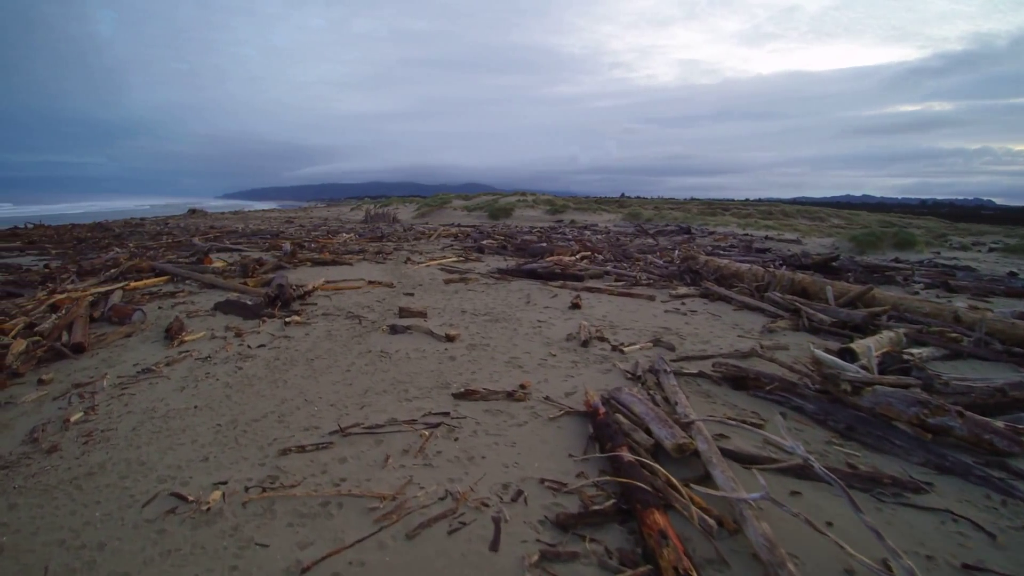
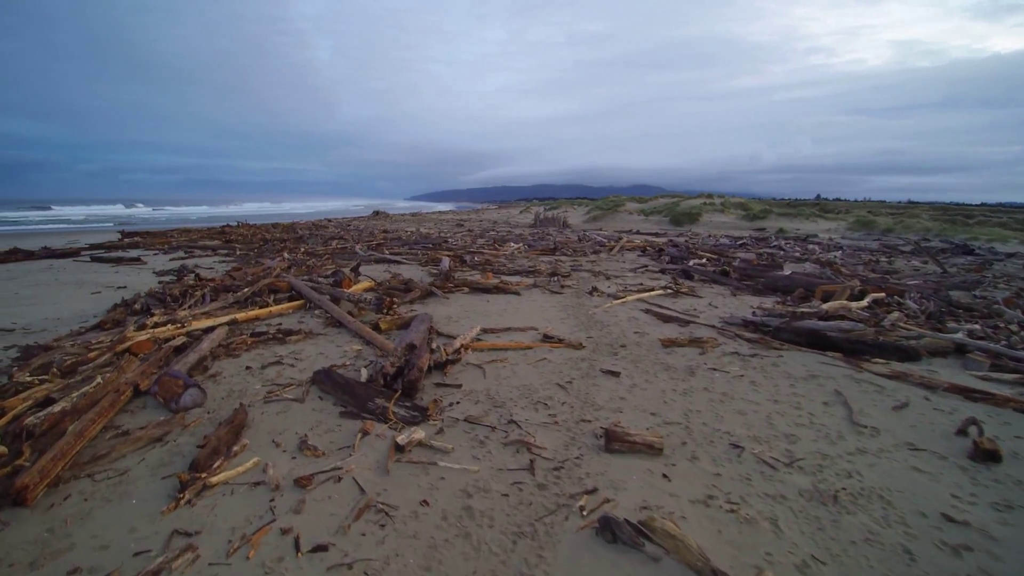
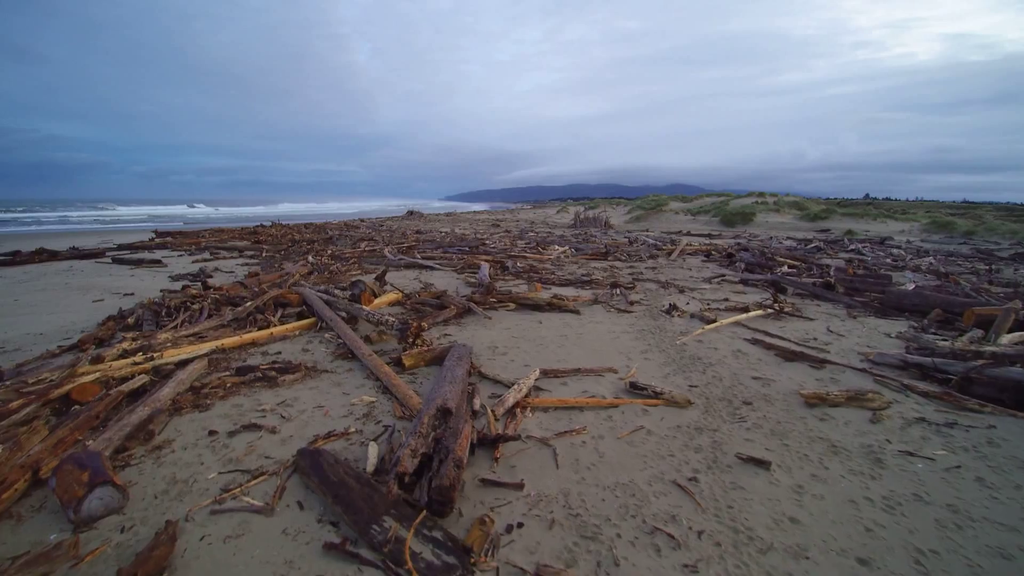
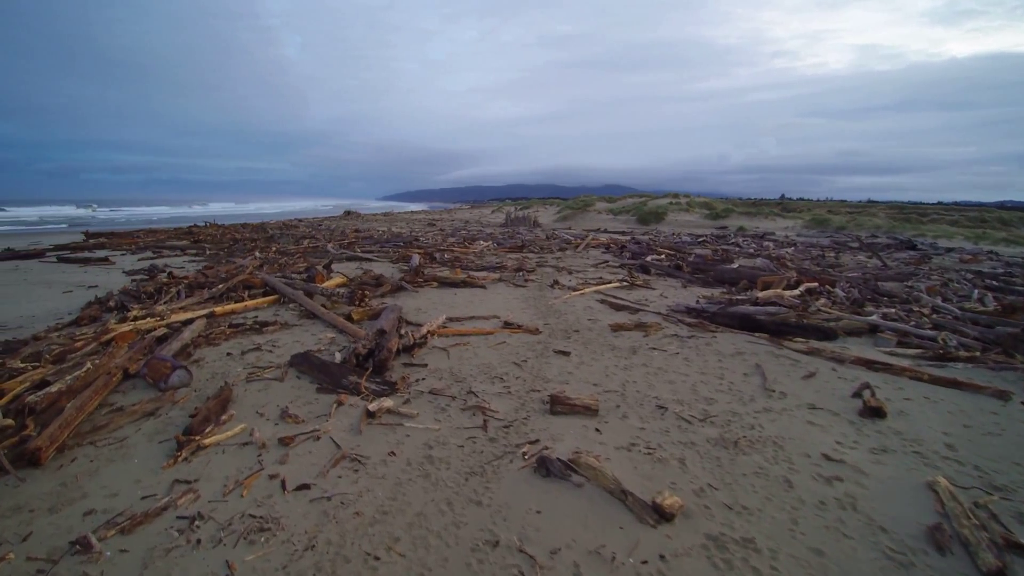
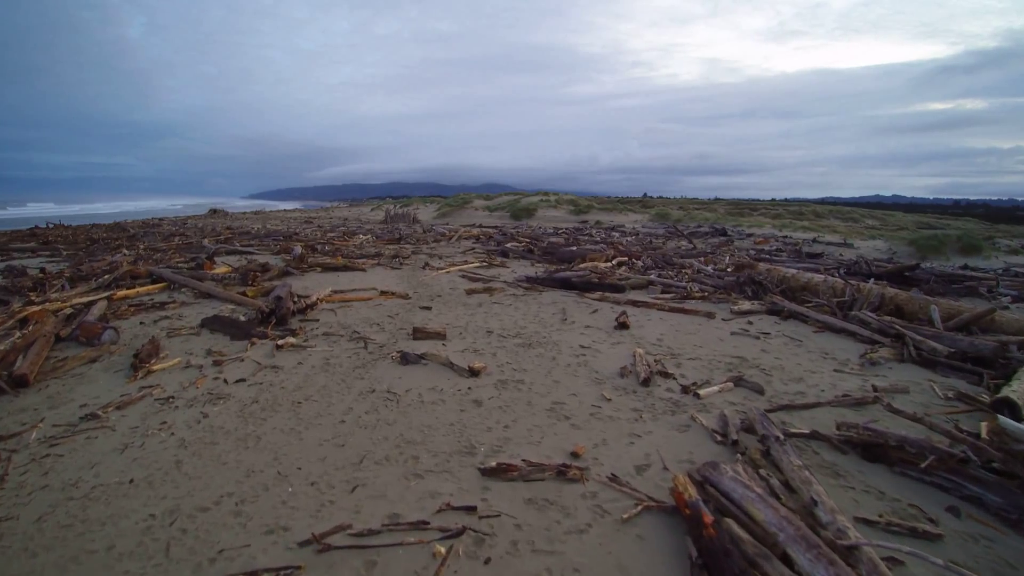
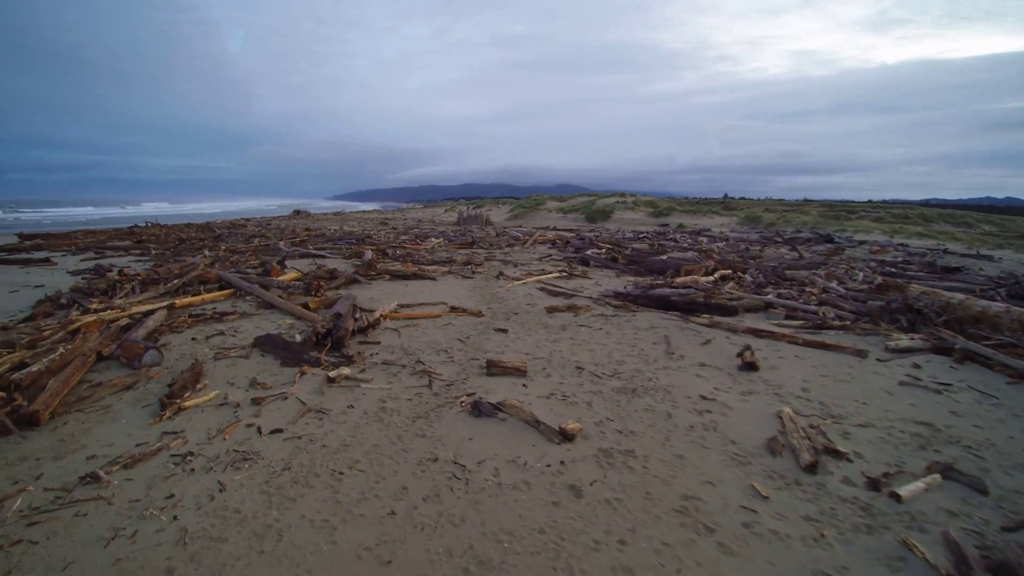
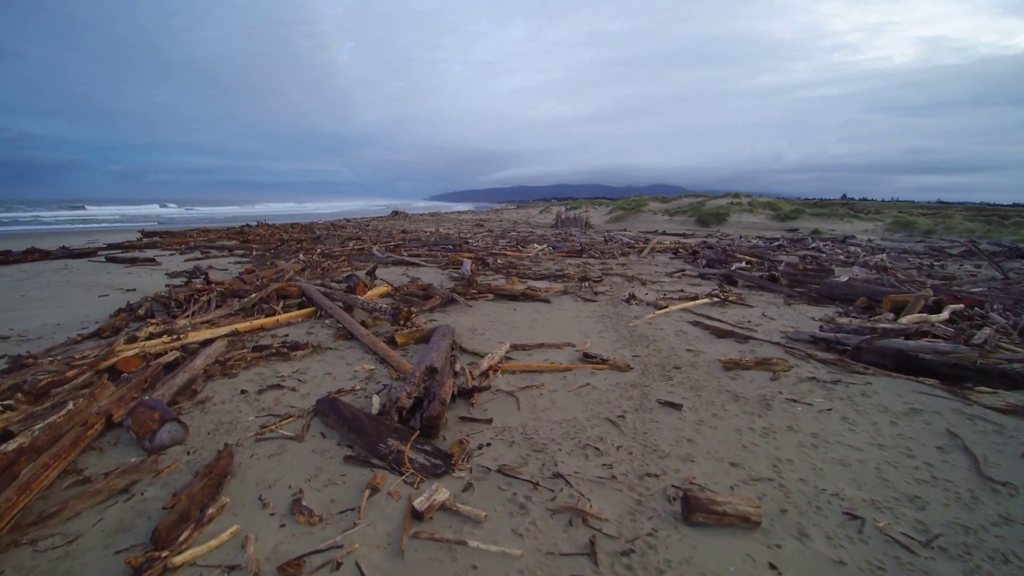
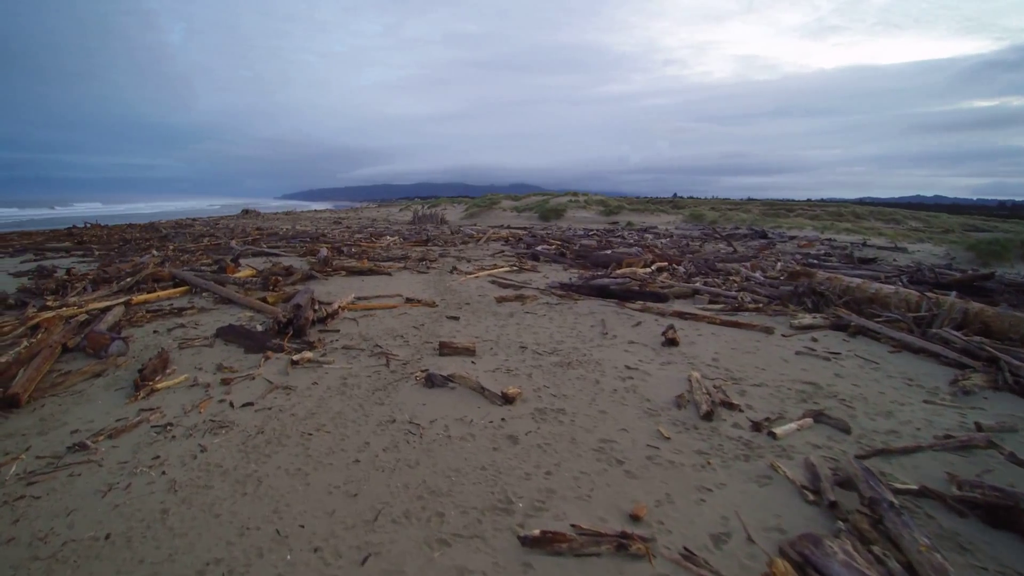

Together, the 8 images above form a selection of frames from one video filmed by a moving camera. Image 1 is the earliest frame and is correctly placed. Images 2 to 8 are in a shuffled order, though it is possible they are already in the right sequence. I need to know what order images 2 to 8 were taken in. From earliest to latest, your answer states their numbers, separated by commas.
5, 8, 6, 4, 2, 7, 3
